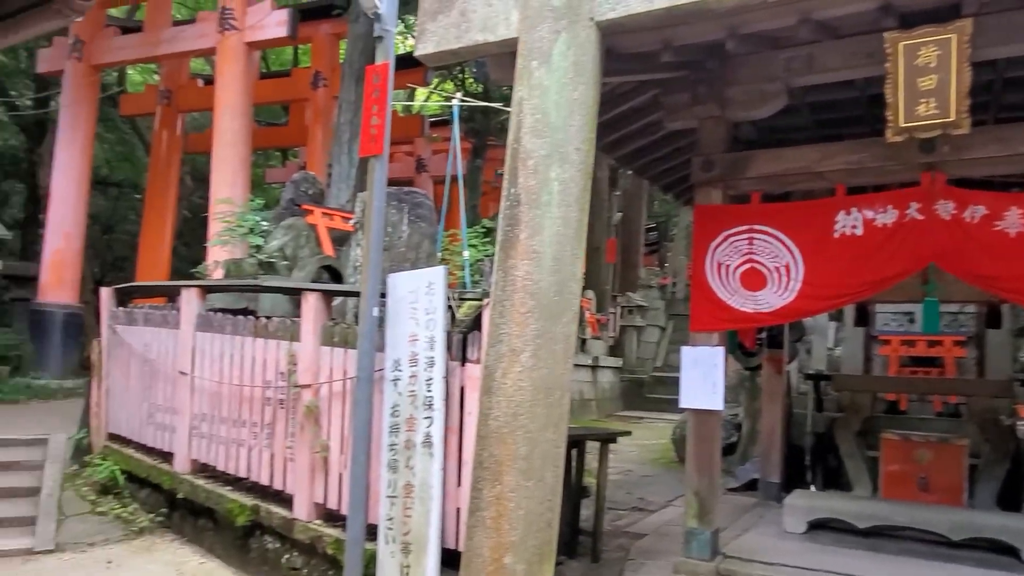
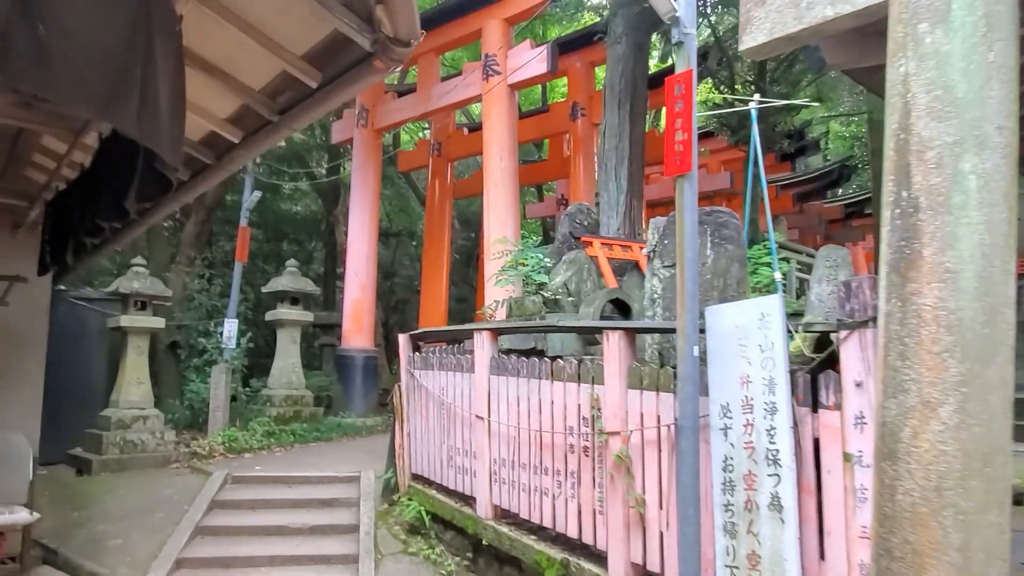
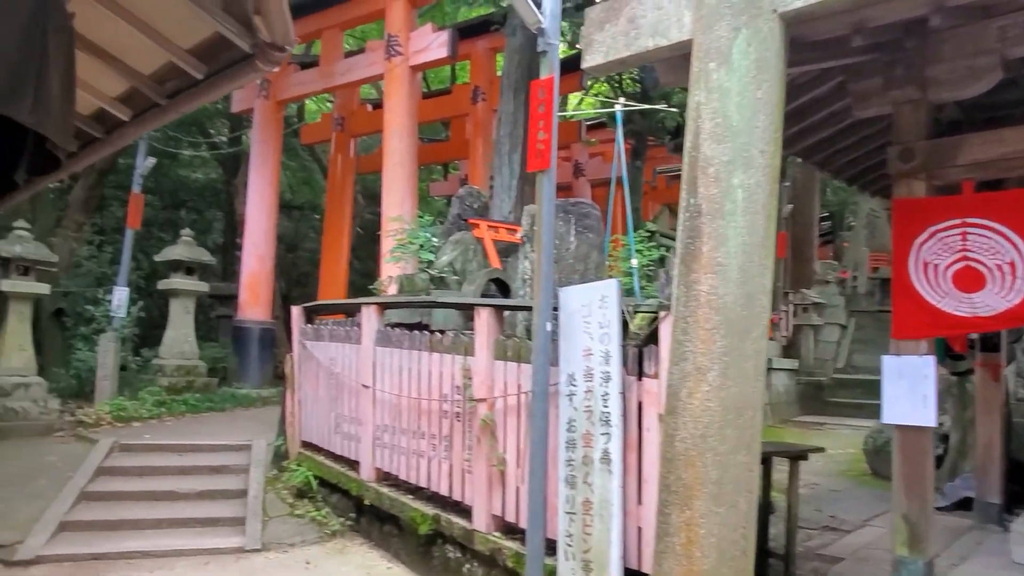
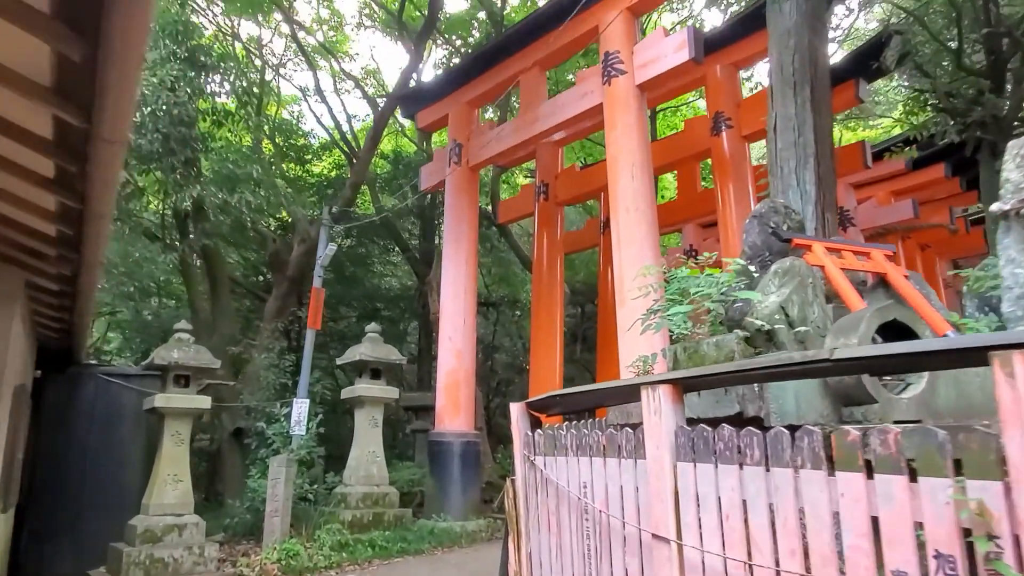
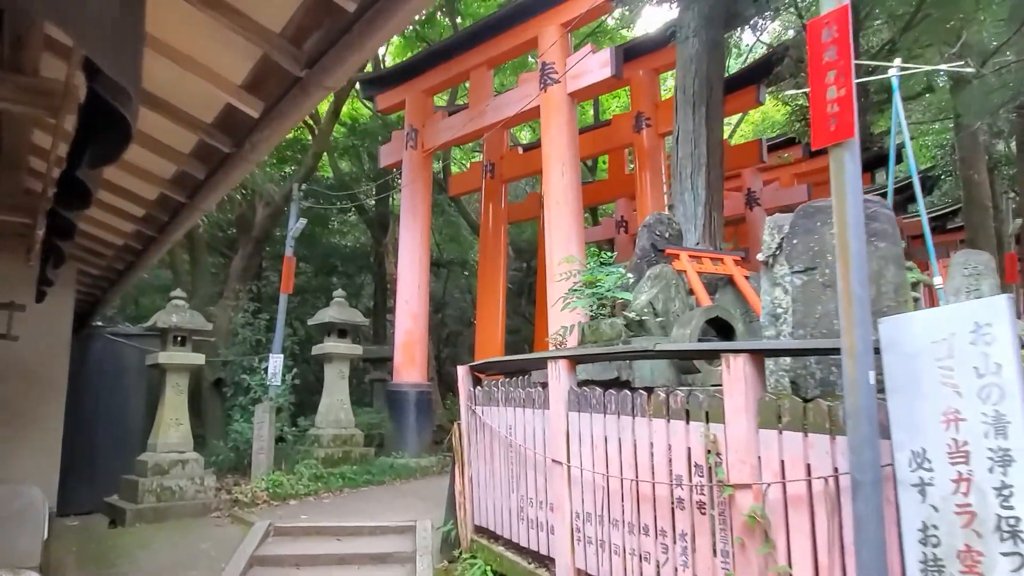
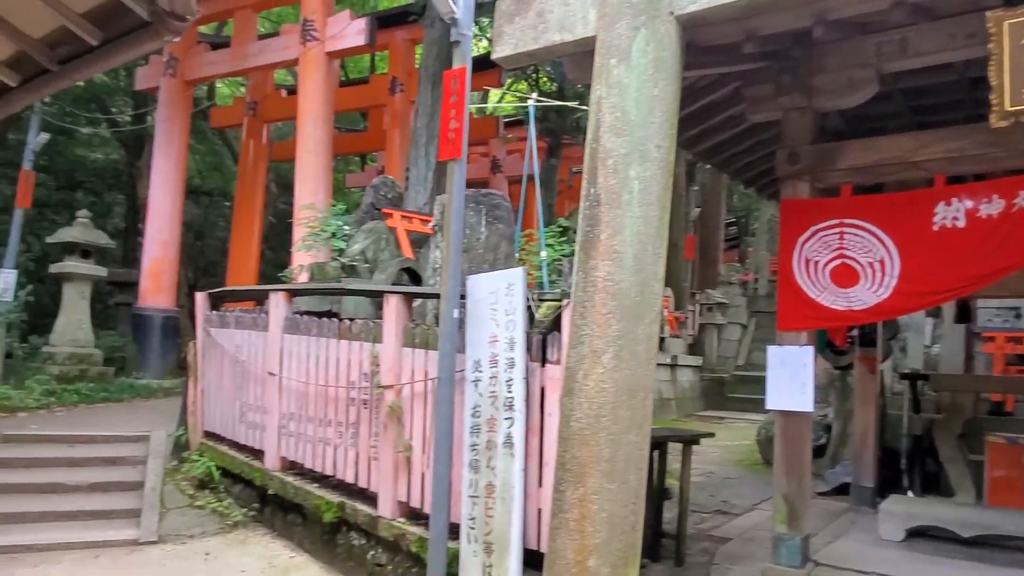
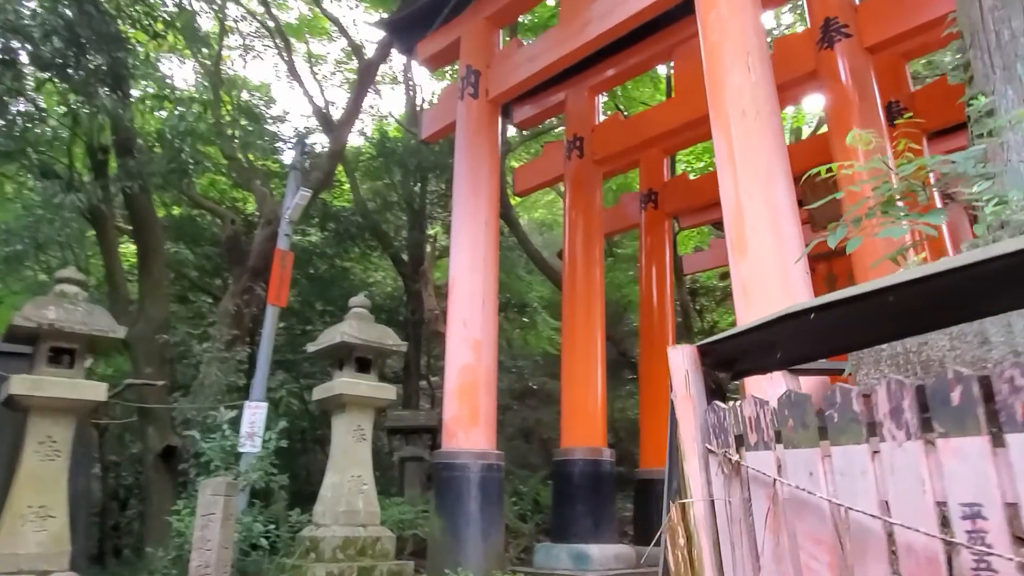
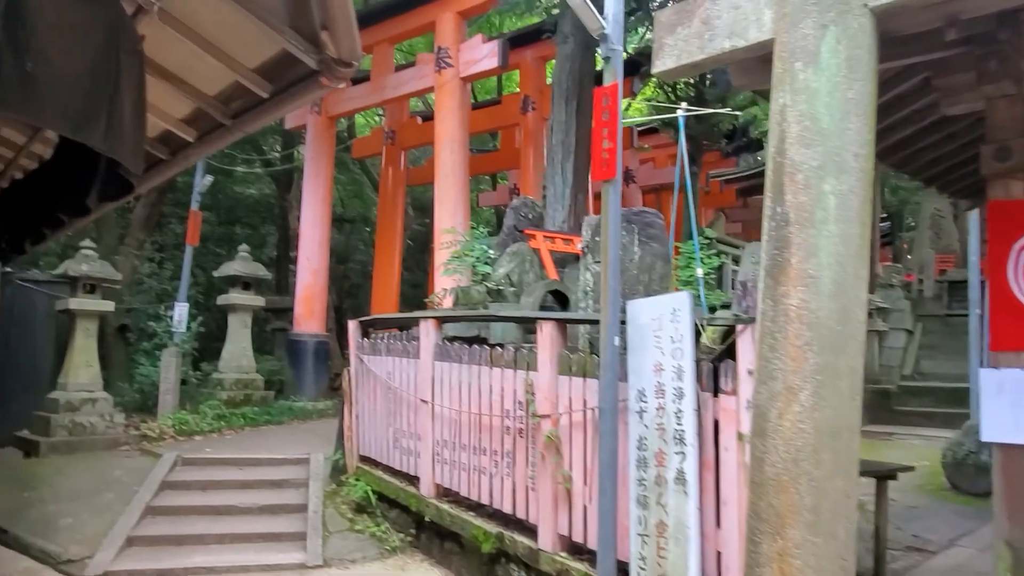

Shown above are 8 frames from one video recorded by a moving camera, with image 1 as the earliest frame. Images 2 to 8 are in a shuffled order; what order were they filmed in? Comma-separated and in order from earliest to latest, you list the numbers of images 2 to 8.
6, 3, 8, 2, 5, 4, 7
